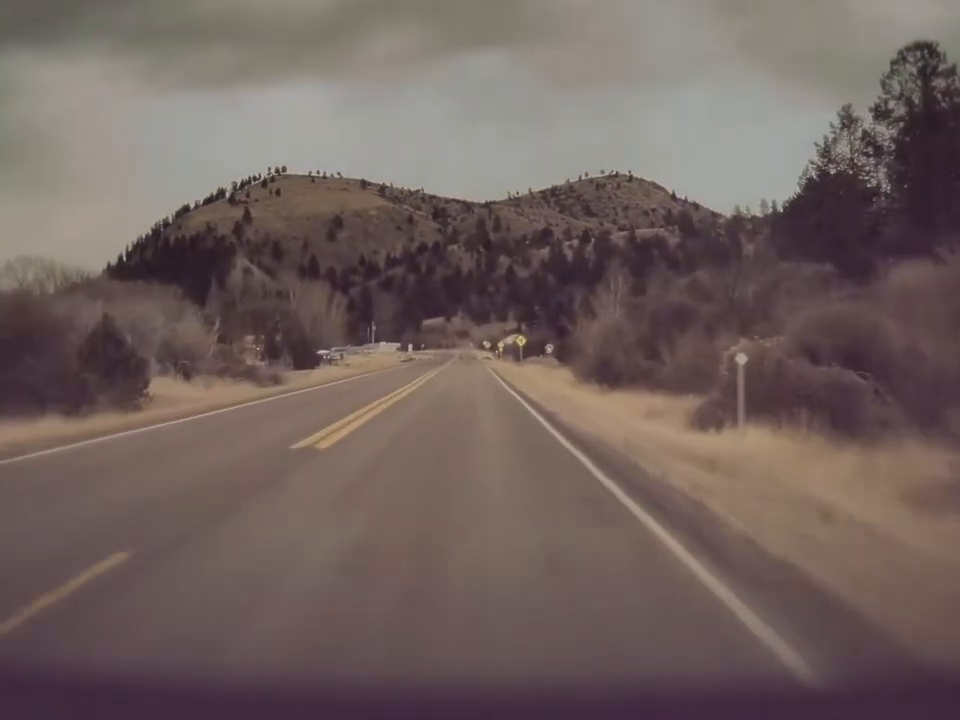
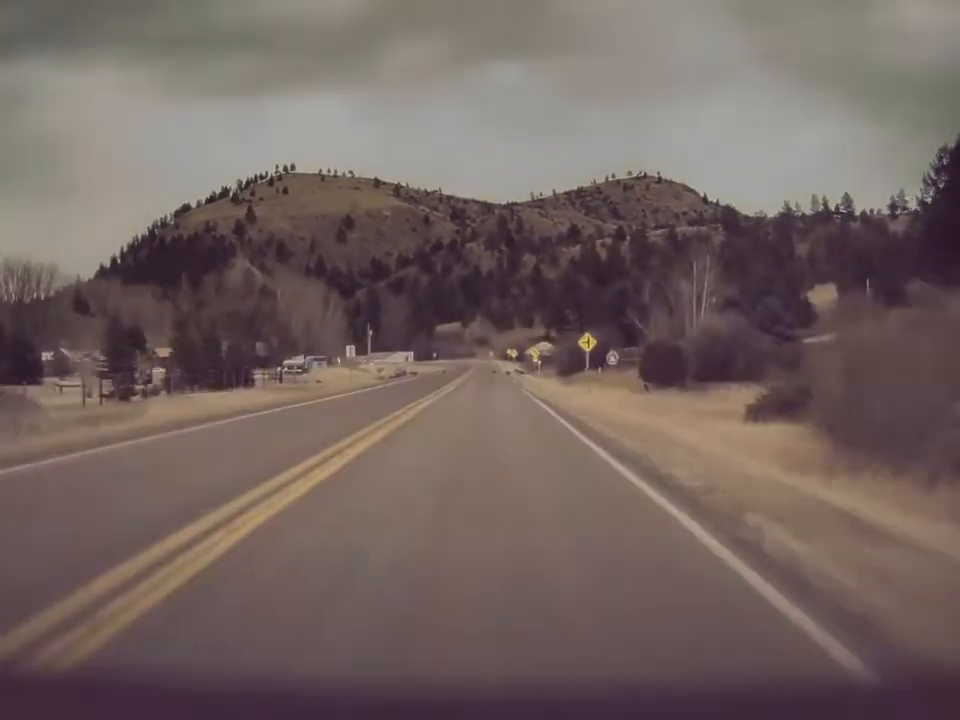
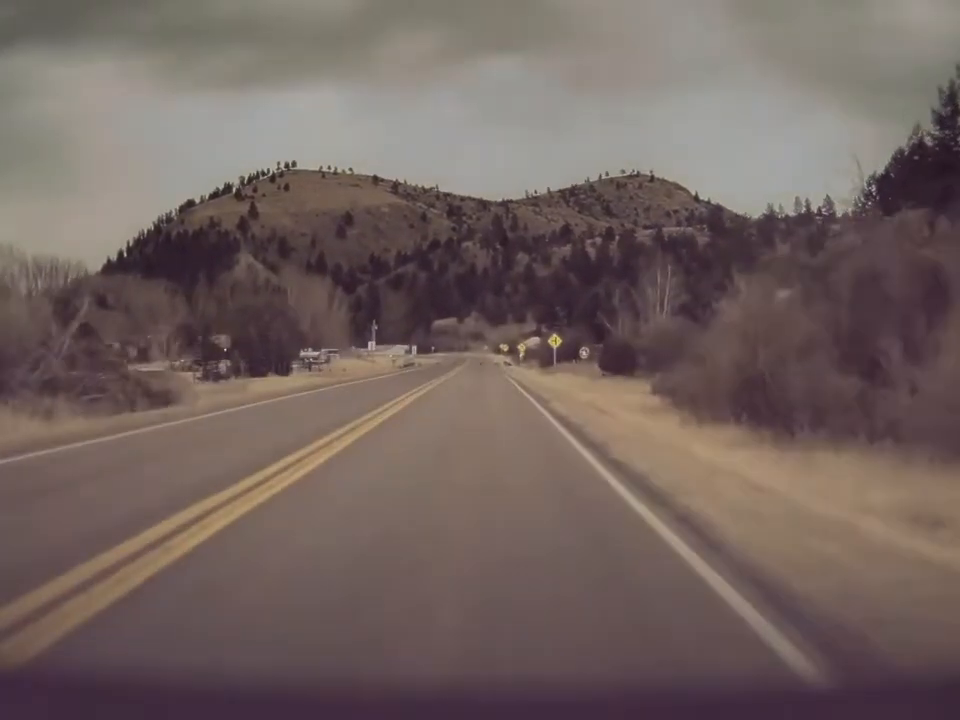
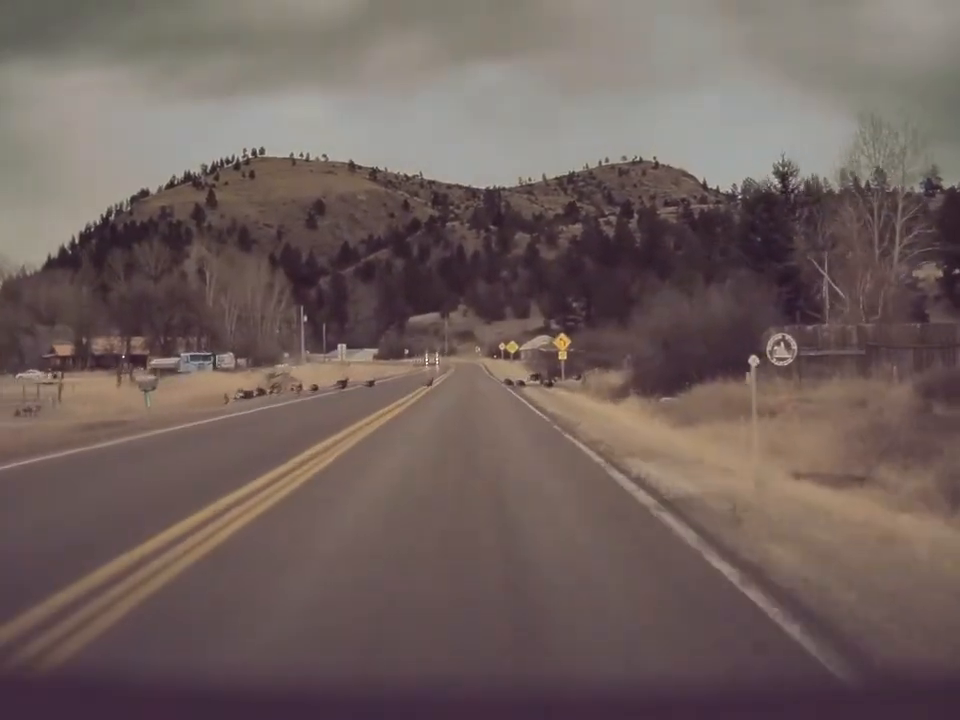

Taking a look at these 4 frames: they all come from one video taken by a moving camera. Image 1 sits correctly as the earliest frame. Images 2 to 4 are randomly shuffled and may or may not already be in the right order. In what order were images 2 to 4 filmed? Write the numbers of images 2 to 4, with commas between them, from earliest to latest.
3, 2, 4
